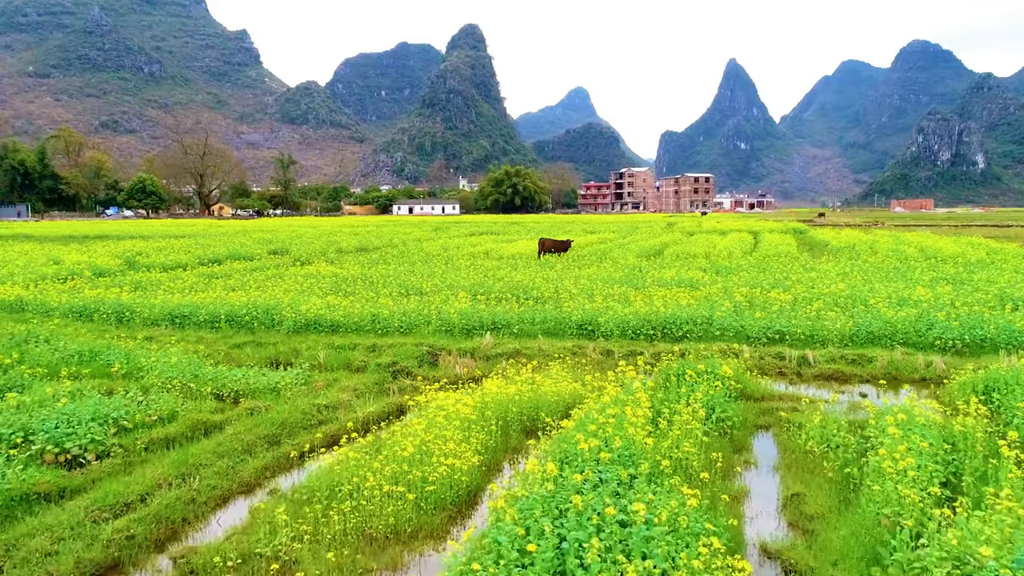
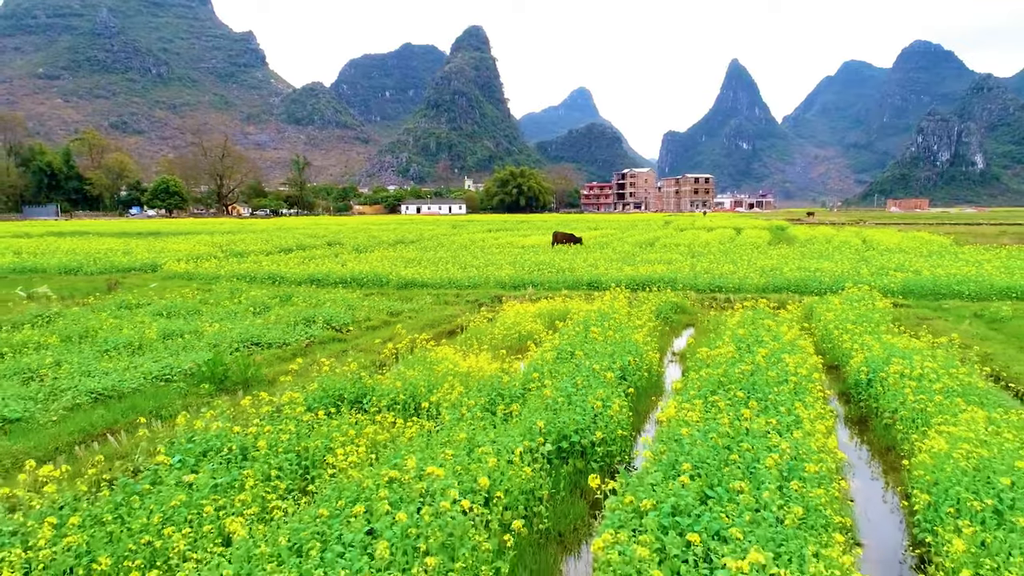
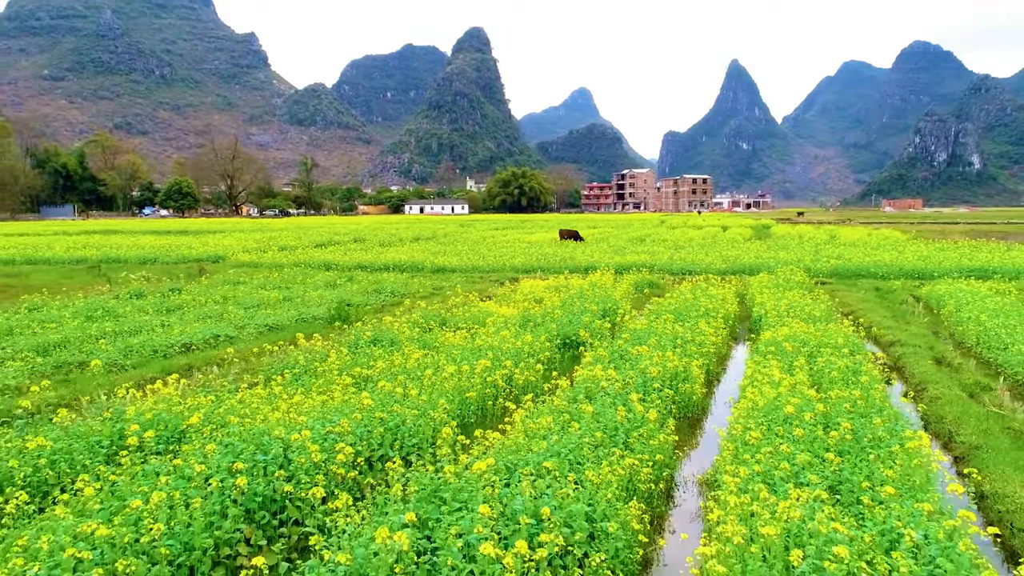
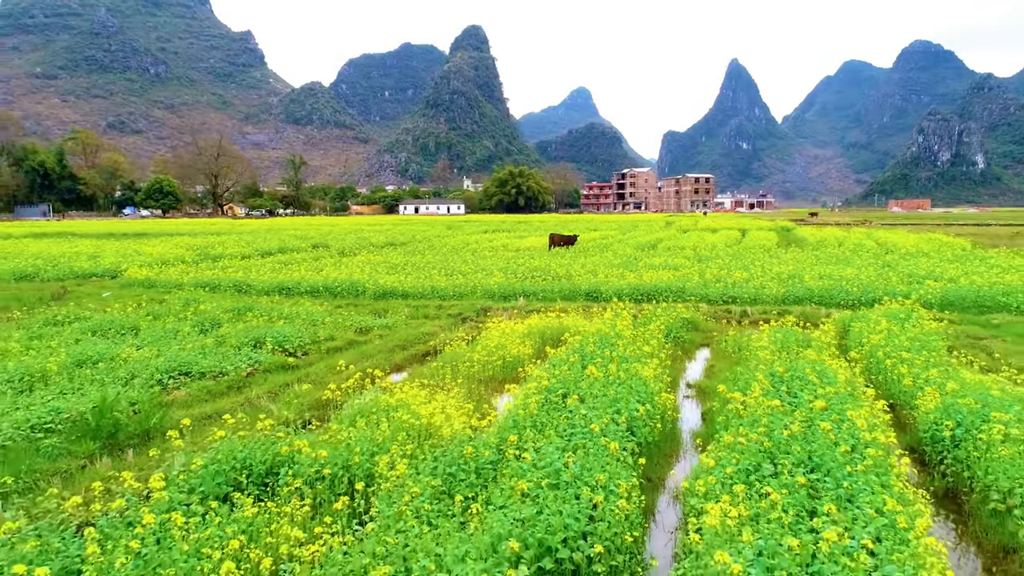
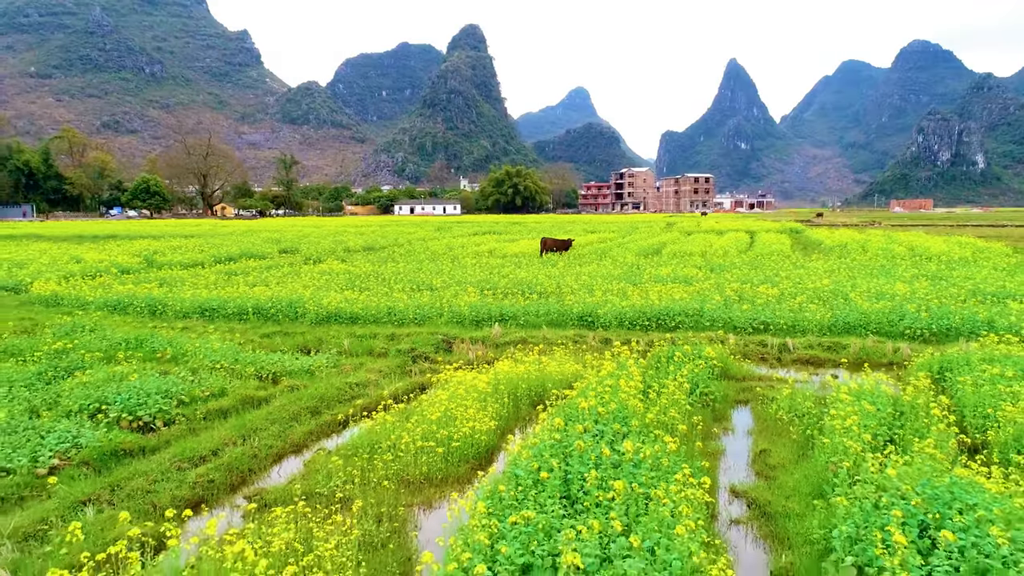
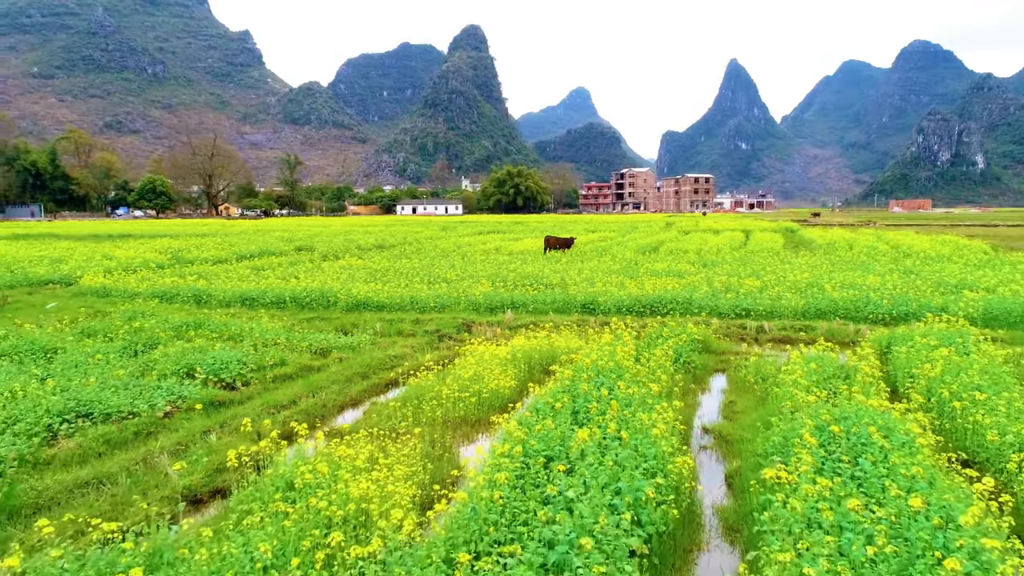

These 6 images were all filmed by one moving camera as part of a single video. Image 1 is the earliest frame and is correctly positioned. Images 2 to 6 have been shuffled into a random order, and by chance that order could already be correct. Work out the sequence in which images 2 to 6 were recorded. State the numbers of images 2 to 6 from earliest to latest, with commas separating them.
5, 6, 4, 2, 3
